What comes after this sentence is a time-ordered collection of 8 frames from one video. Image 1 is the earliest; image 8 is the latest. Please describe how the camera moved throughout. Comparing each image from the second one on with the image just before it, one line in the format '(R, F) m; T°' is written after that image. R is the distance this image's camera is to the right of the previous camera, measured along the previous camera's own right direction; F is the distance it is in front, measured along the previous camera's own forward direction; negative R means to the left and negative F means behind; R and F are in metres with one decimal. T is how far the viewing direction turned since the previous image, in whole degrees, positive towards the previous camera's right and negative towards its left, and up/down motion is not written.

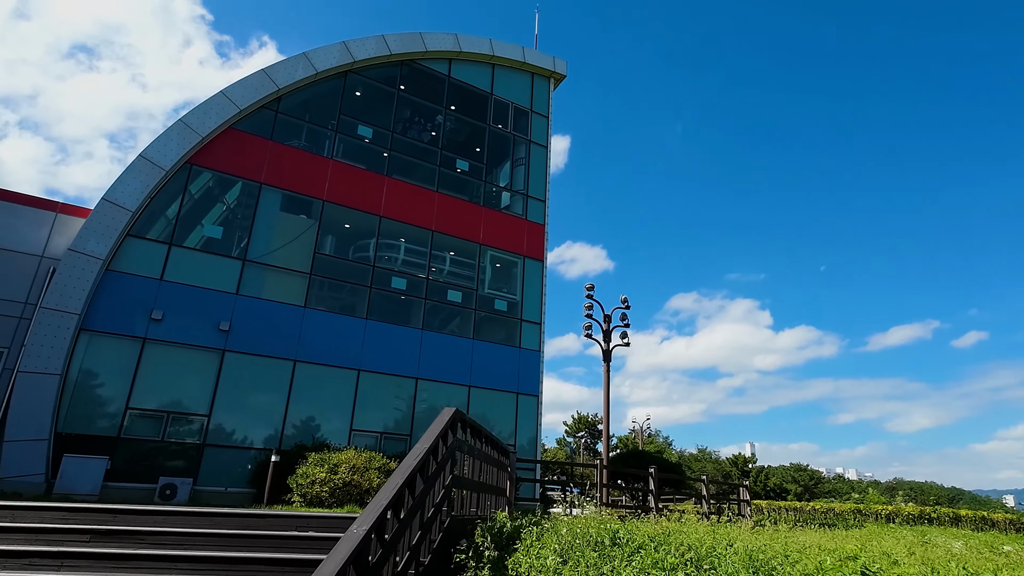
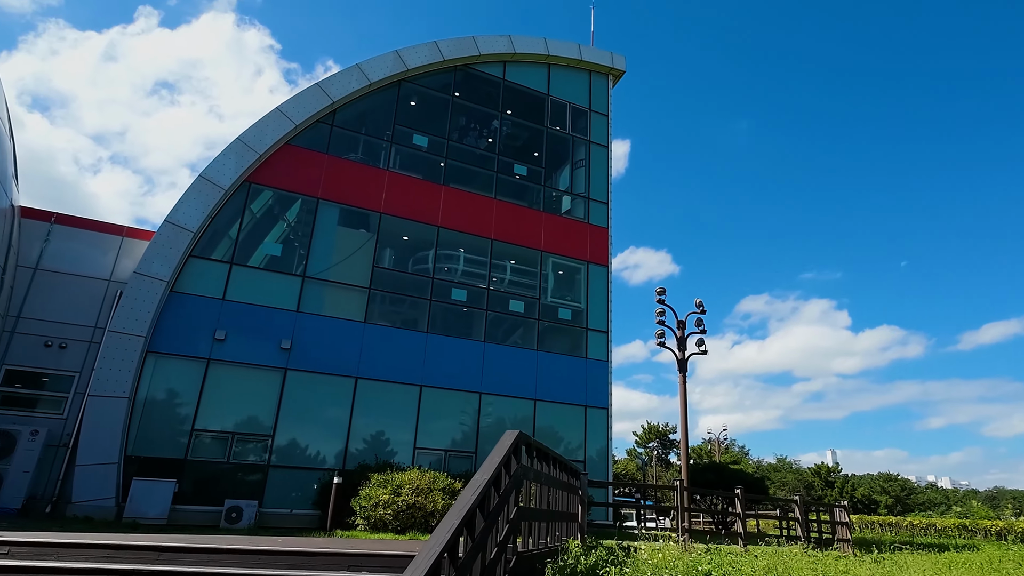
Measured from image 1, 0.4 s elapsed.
(0.0, +0.5) m; -4°
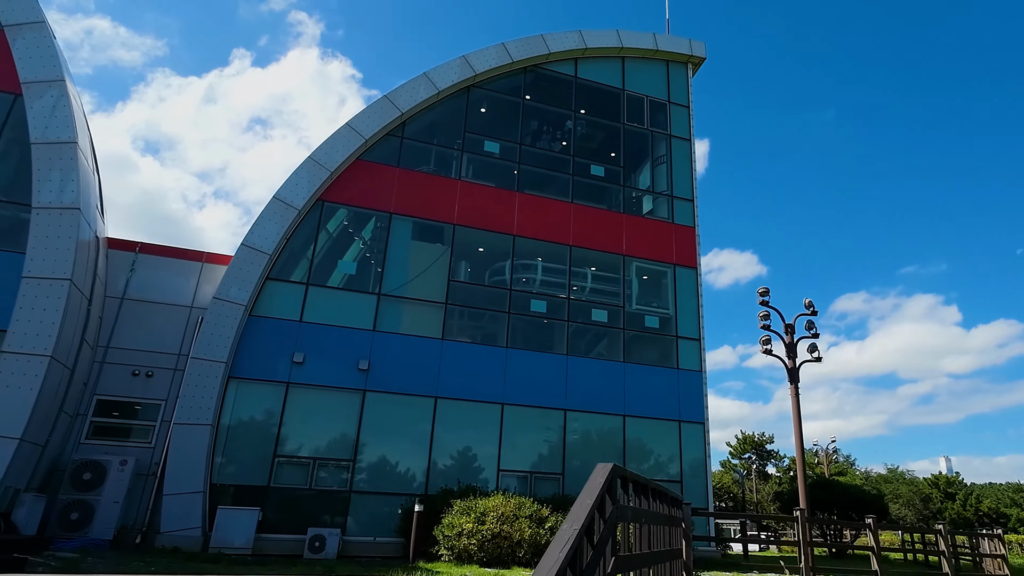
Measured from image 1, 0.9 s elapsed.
(0.0, +0.6) m; -6°
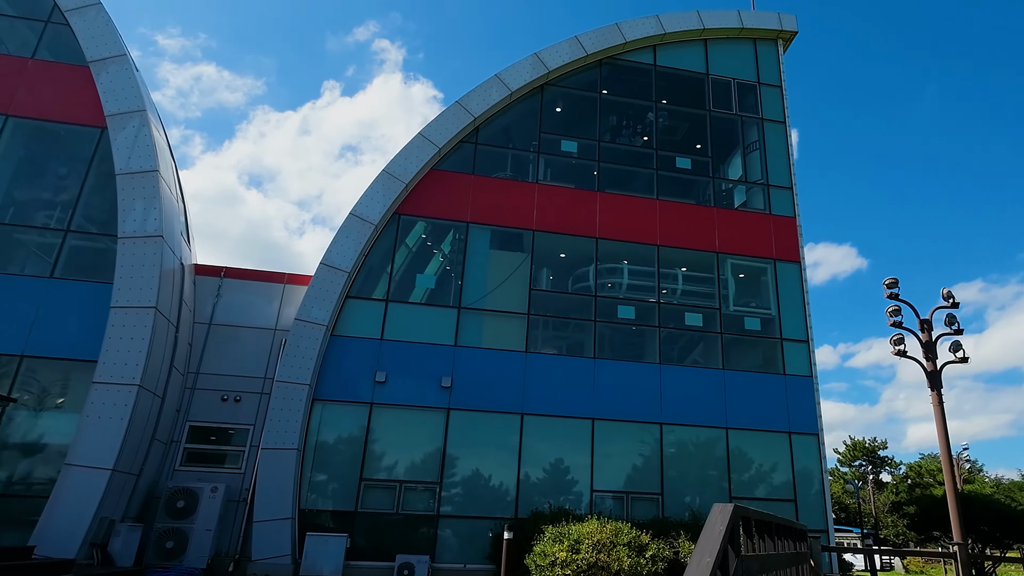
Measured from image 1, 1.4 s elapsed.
(0.0, +0.6) m; -6°
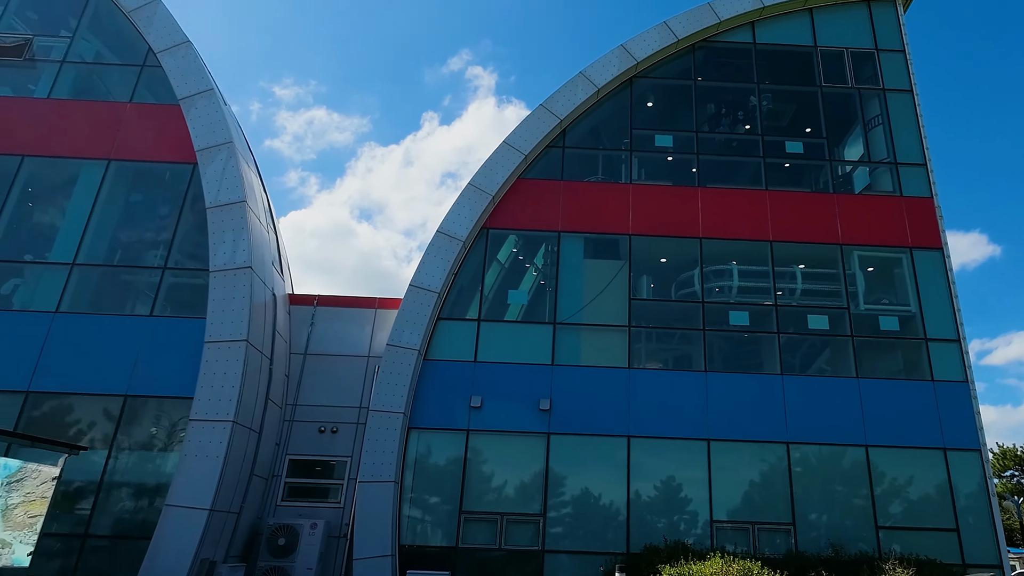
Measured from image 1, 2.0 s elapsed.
(+0.1, +0.9) m; -7°
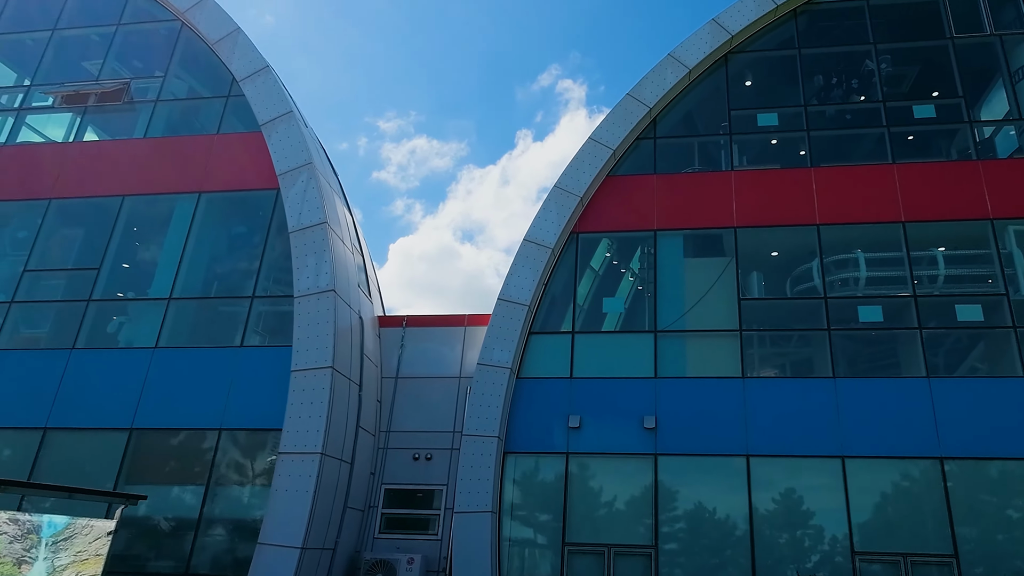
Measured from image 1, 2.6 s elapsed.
(+0.1, +0.9) m; -7°
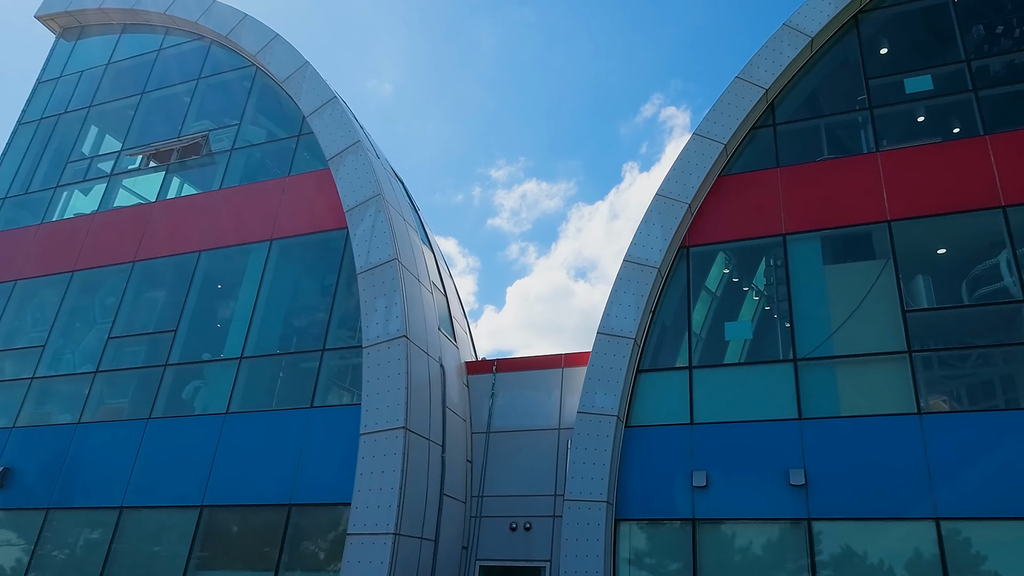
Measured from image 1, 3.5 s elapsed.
(+0.2, +2.0) m; -8°
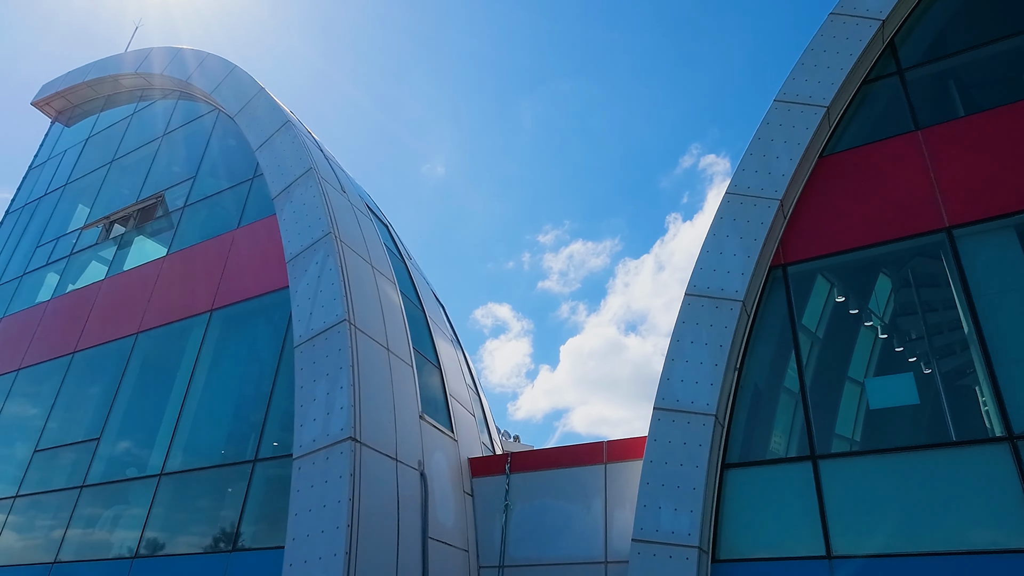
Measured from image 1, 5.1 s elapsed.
(+0.4, +3.8) m; -3°
